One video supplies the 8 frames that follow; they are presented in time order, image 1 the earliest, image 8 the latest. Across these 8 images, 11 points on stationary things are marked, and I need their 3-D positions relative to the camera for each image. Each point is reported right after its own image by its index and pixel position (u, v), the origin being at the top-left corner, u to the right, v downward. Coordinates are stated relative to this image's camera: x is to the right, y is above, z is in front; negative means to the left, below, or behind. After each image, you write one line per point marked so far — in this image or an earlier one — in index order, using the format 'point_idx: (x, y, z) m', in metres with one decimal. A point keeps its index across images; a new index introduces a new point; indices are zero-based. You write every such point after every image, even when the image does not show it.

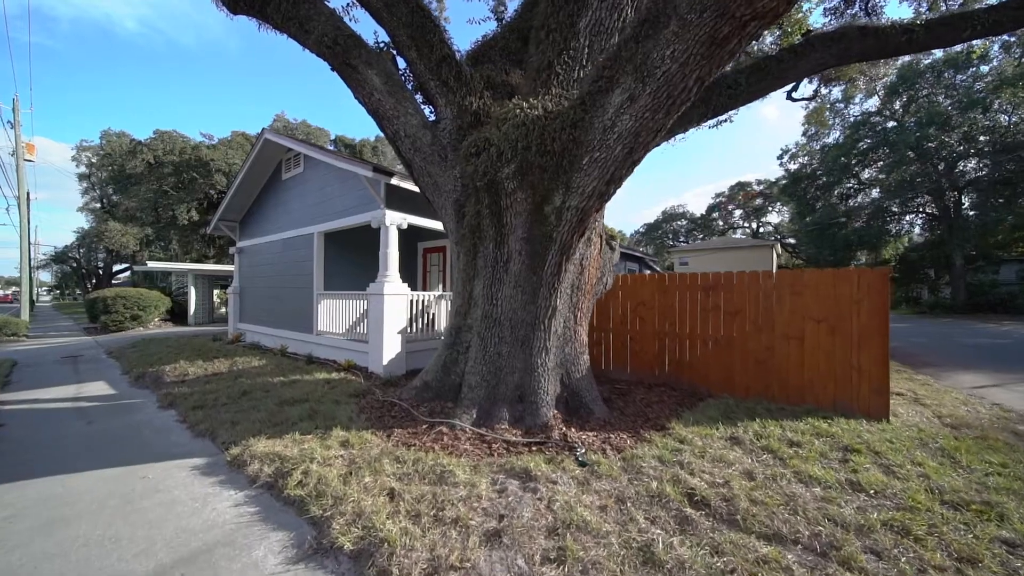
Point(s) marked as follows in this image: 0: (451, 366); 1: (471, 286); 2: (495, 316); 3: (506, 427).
0: (-0.9, -1.2, +4.7) m
1: (-0.6, 0.0, +4.6) m
2: (-0.2, -0.4, +4.3) m
3: (-0.1, -1.9, +4.0) m
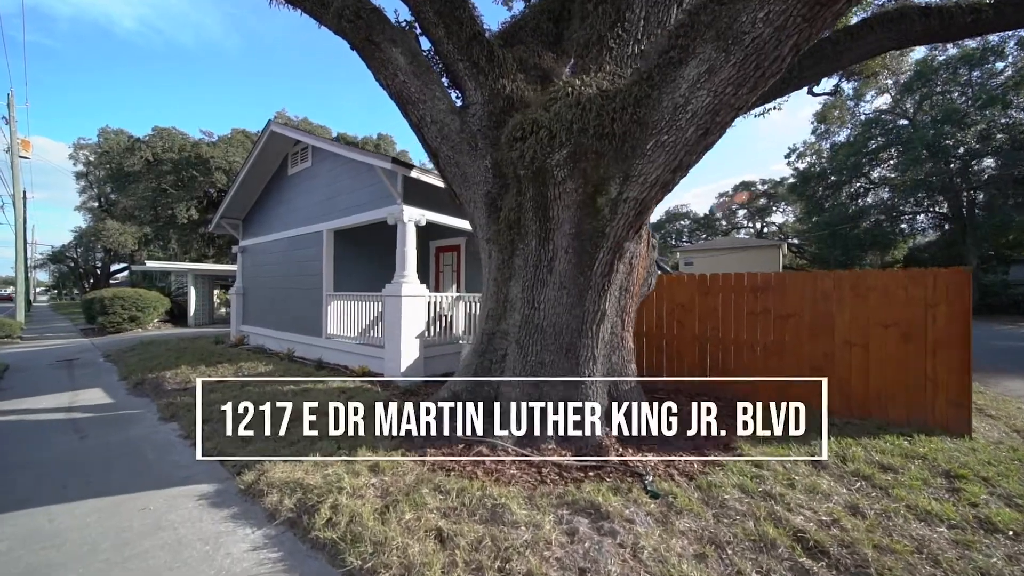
0: (-0.4, -1.2, +4.2) m
1: (-0.1, 0.0, +4.2) m
2: (+0.3, -0.4, +3.9) m
3: (+0.5, -1.9, +3.6) m
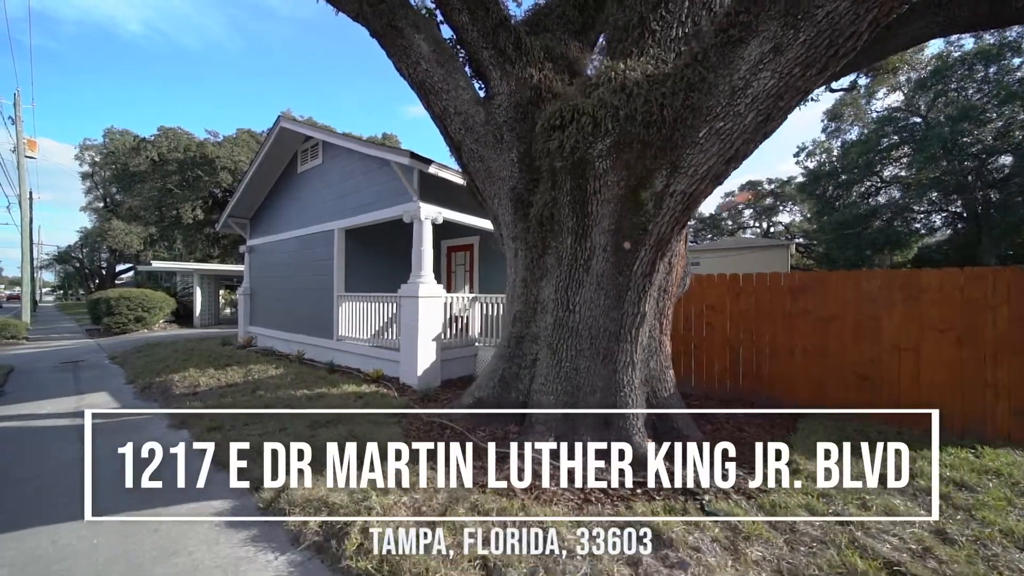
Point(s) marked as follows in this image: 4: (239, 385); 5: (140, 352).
0: (0.0, -1.2, +4.0) m
1: (+0.3, 0.0, +3.9) m
2: (+0.7, -0.4, +3.6) m
3: (+0.9, -1.9, +3.3) m
4: (-5.4, -1.9, +6.1) m
5: (-12.0, -2.1, +10.0) m
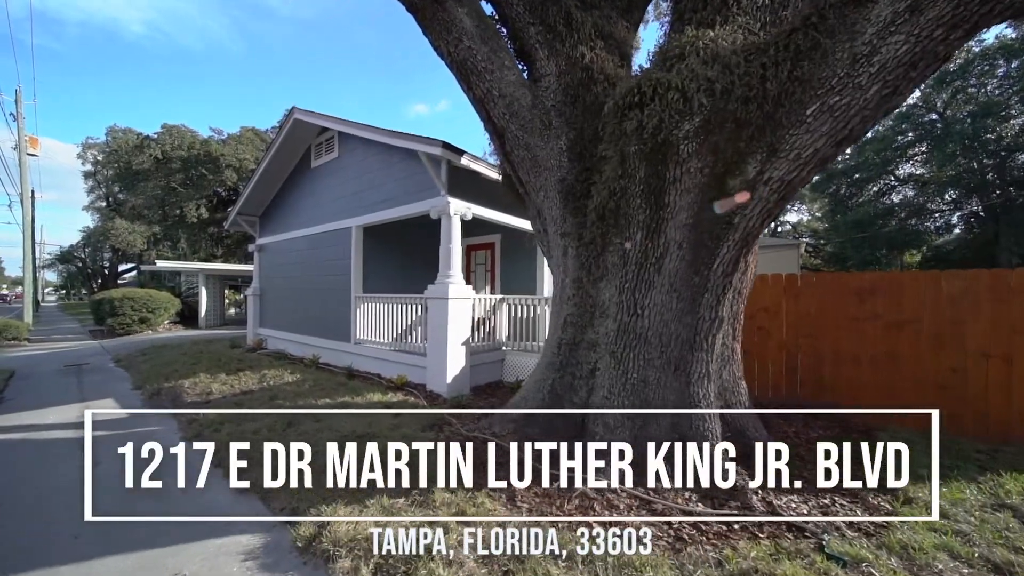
0: (+0.6, -1.2, +3.6) m
1: (+0.9, 0.0, +3.5) m
2: (+1.3, -0.4, +3.2) m
3: (+1.5, -1.9, +2.9) m
4: (-4.8, -1.9, +5.7) m
5: (-11.4, -2.1, +9.6) m
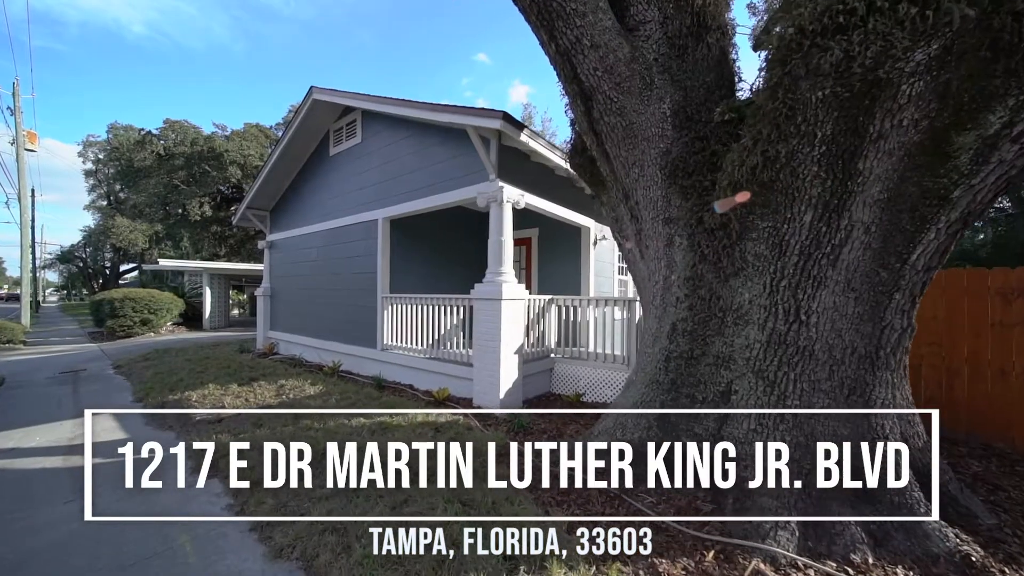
0: (+1.6, -1.2, +2.8) m
1: (+1.9, 0.0, +2.7) m
2: (+2.2, -0.4, +2.4) m
3: (+2.4, -1.9, +2.1) m
4: (-3.8, -1.9, +5.0) m
5: (-10.4, -2.1, +8.9) m
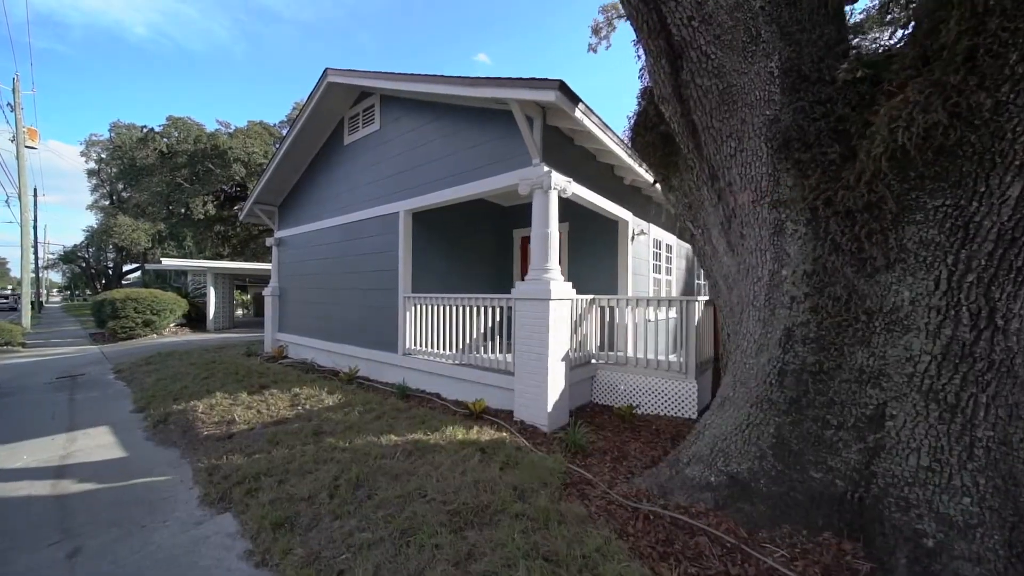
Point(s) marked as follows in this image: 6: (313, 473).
0: (+2.2, -1.2, +2.3) m
1: (+2.5, 0.0, +2.2) m
2: (+2.9, -0.4, +1.9) m
3: (+3.1, -1.9, +1.6) m
4: (-3.2, -1.9, +4.4) m
5: (-9.7, -2.1, +8.4) m
6: (-2.0, -1.8, +3.1) m
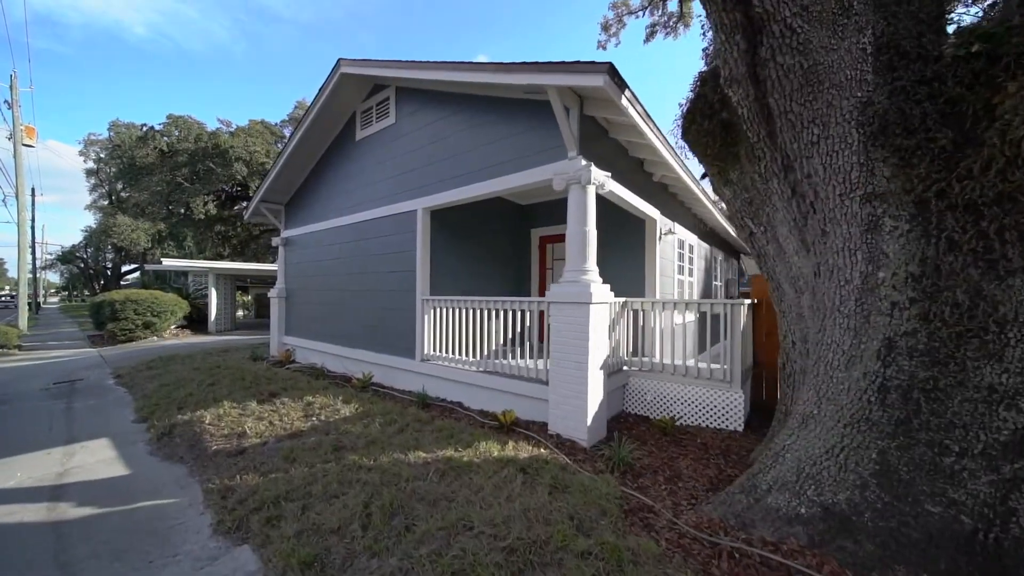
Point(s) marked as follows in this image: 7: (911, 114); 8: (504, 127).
0: (+2.7, -1.2, +1.9) m
1: (+2.9, 0.0, +1.9) m
2: (+3.3, -0.4, +1.6) m
3: (+3.5, -1.9, +1.3) m
4: (-2.7, -1.9, +4.1) m
5: (-9.3, -2.1, +8.0) m
6: (-1.5, -1.9, +2.8) m
7: (+2.8, +1.3, +2.2) m
8: (-0.2, +2.4, +4.6) m
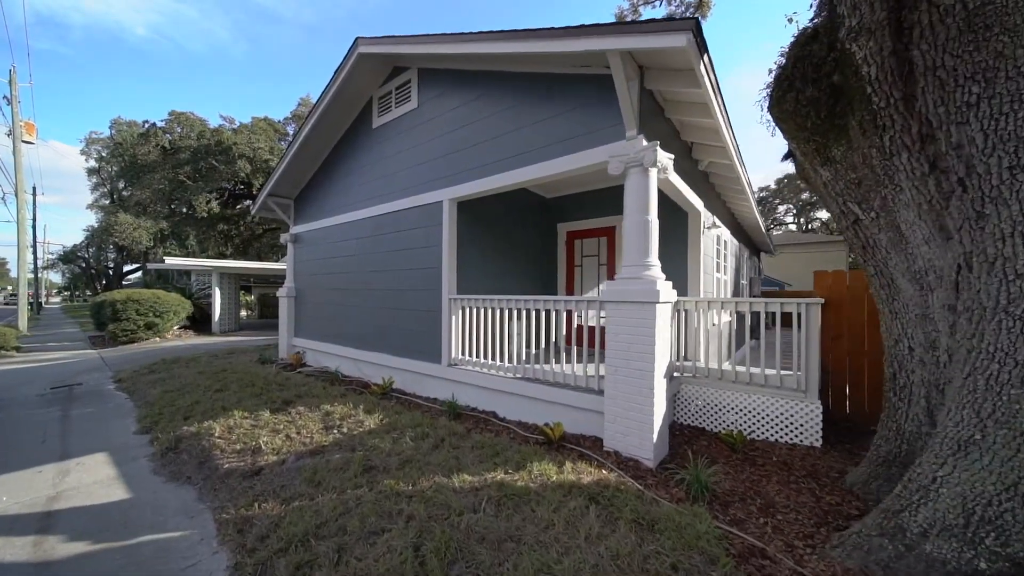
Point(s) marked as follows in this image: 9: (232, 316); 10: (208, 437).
0: (+3.2, -1.2, +1.5) m
1: (+3.5, 0.0, +1.4) m
2: (+3.9, -0.4, +1.1) m
3: (+4.1, -1.9, +0.8) m
4: (-2.2, -1.9, +3.6) m
5: (-8.7, -2.1, +7.6) m
6: (-1.0, -1.8, +2.3) m
7: (+3.4, +1.3, +1.7) m
8: (+0.4, +2.4, +4.2) m
9: (-14.6, -1.5, +16.2) m
10: (-4.1, -2.0, +4.2) m
